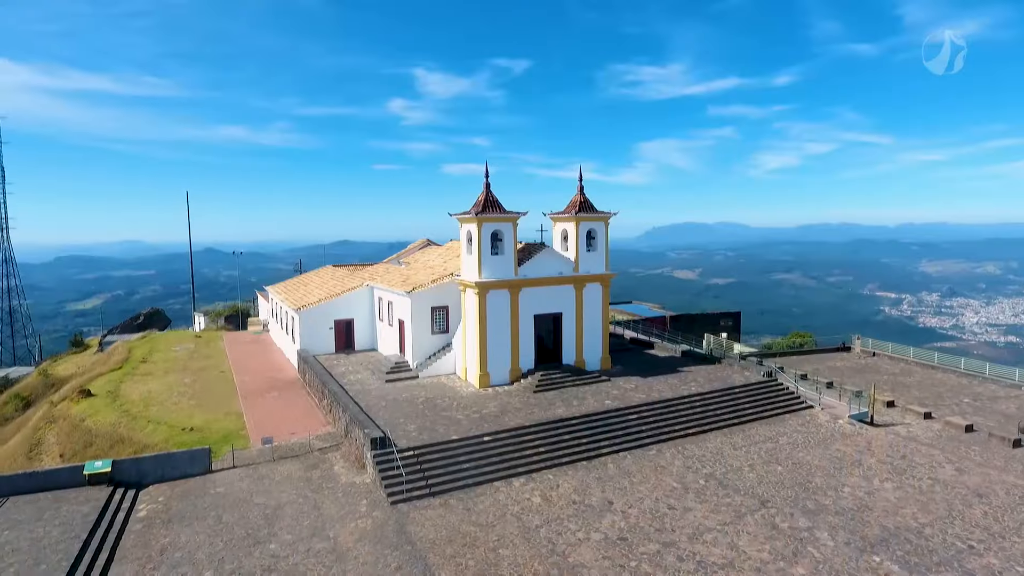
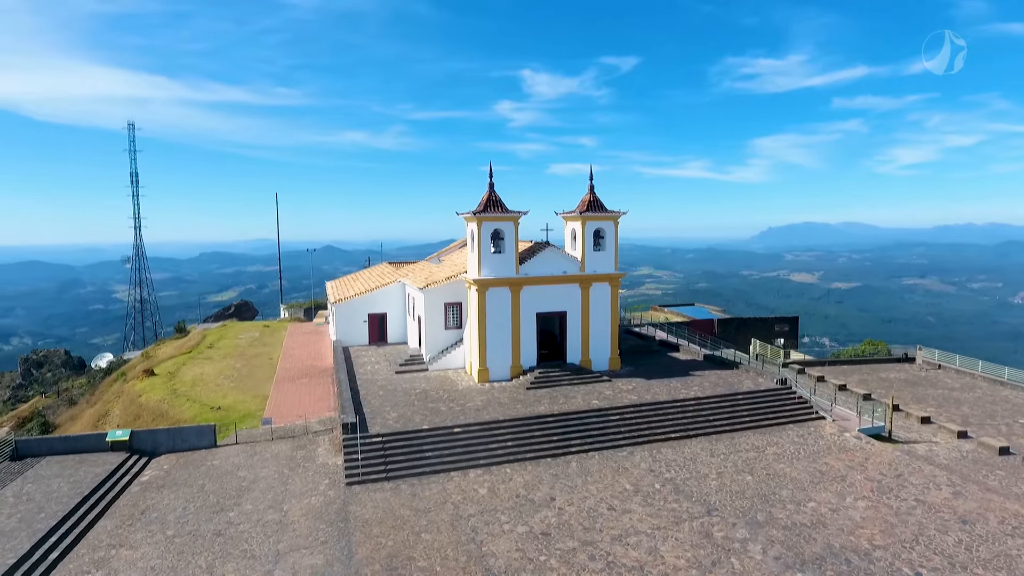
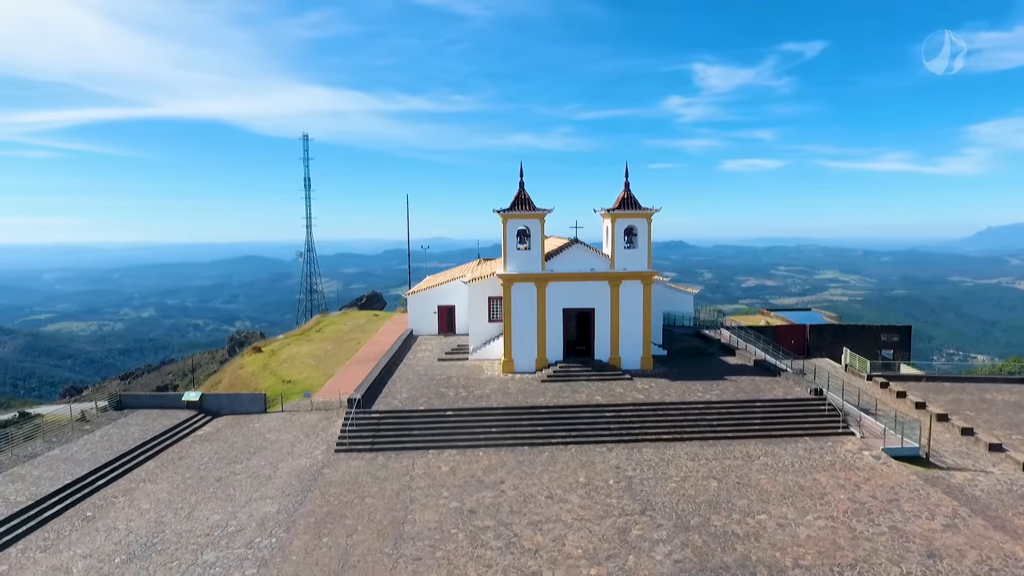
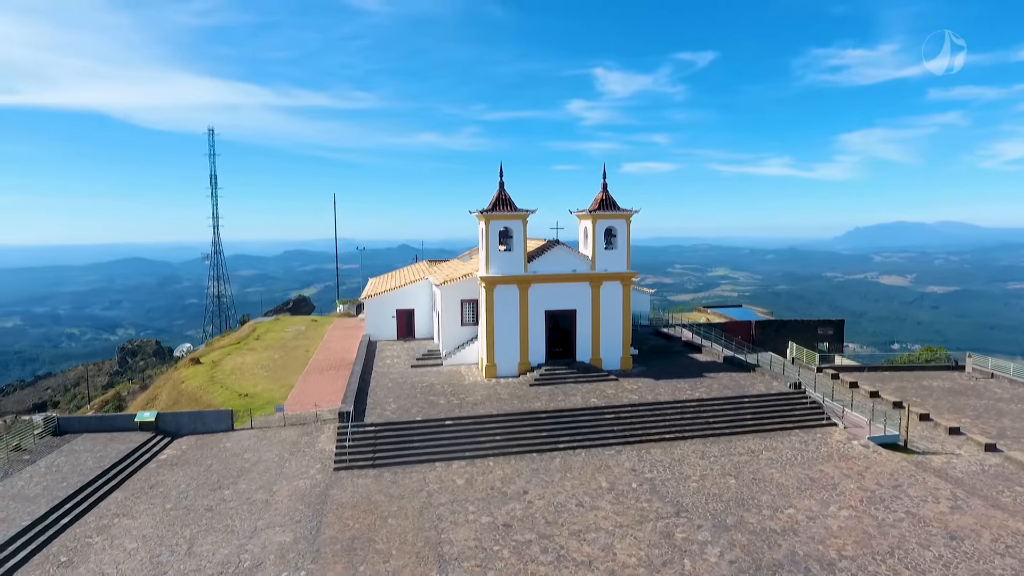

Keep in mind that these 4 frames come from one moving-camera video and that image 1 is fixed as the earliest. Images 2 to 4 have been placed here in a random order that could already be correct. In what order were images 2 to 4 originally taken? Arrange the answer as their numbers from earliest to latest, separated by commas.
2, 4, 3
